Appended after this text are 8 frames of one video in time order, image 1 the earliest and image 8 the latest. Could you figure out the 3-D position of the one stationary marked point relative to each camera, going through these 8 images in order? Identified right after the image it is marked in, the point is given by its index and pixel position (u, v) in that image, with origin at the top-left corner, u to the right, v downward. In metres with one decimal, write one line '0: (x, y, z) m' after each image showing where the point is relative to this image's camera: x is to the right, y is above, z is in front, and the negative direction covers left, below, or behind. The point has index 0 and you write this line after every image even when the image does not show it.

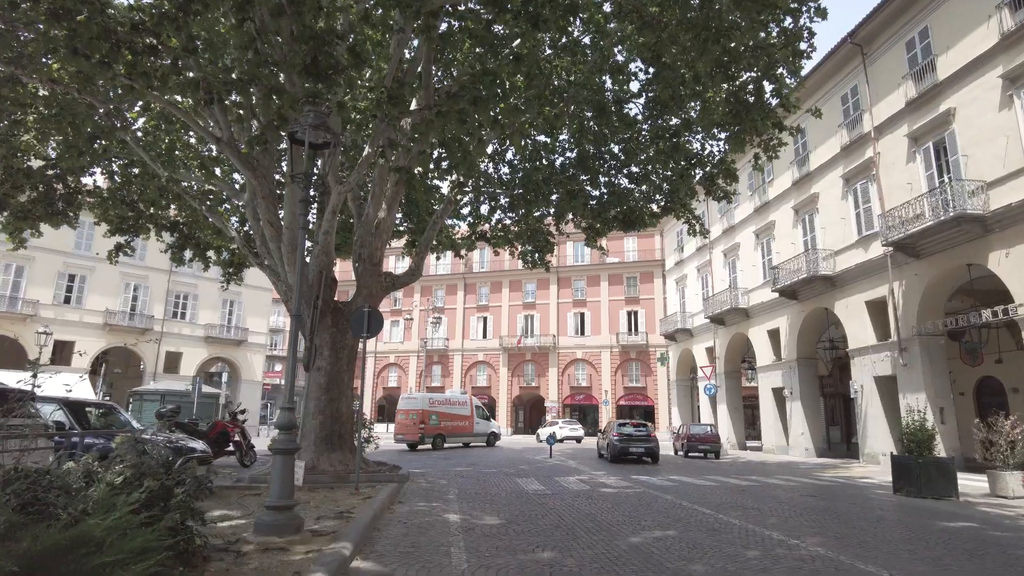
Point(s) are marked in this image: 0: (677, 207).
0: (+4.0, +1.9, +16.4) m
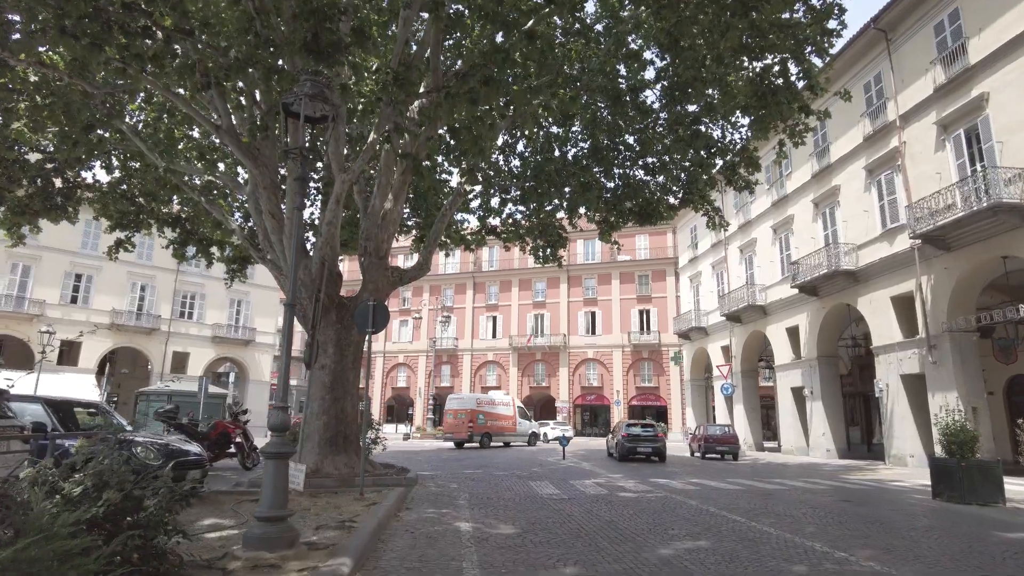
0: (+4.3, +2.0, +15.7) m
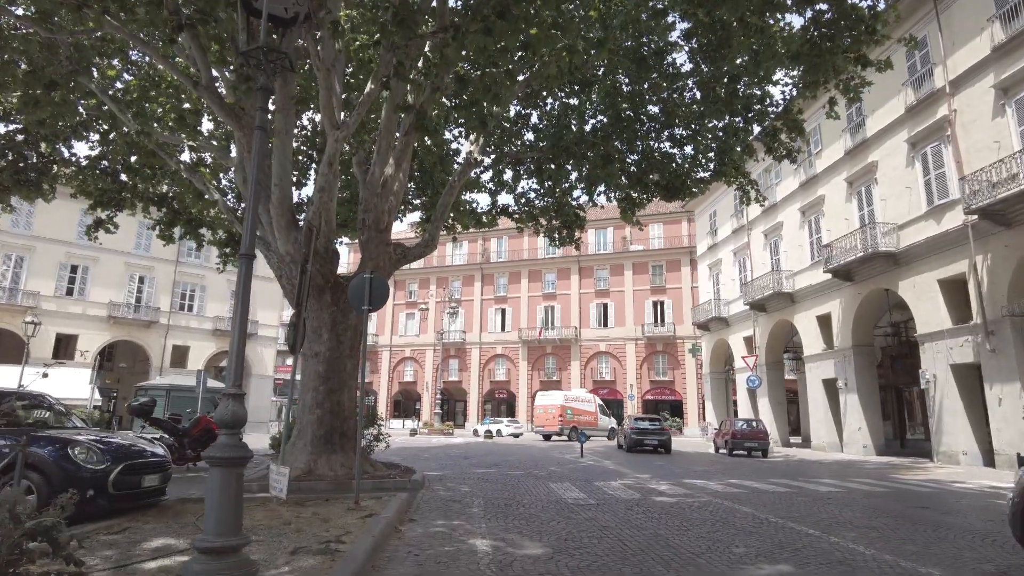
0: (+4.6, +2.4, +14.4) m
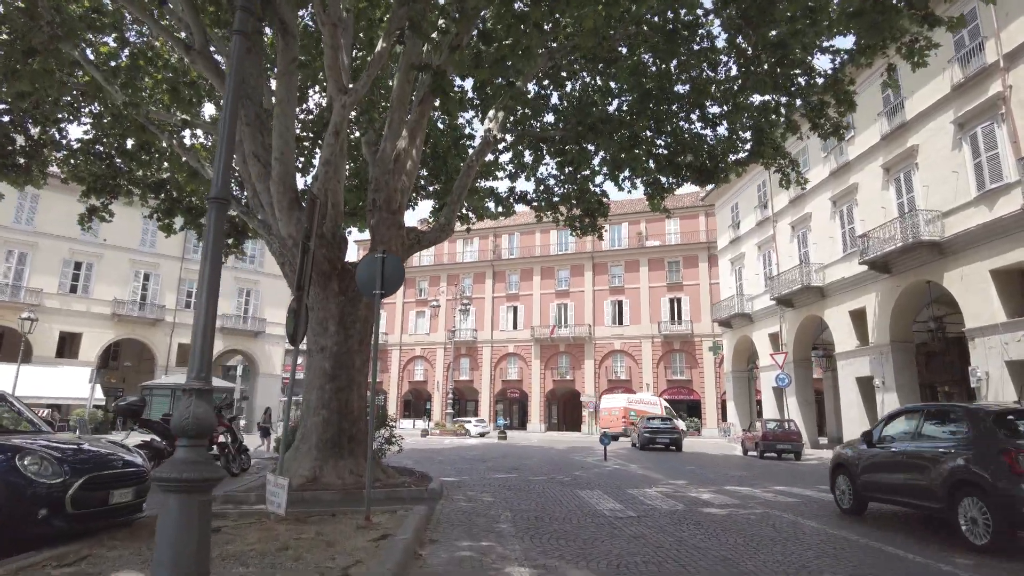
0: (+5.0, +2.6, +13.3) m
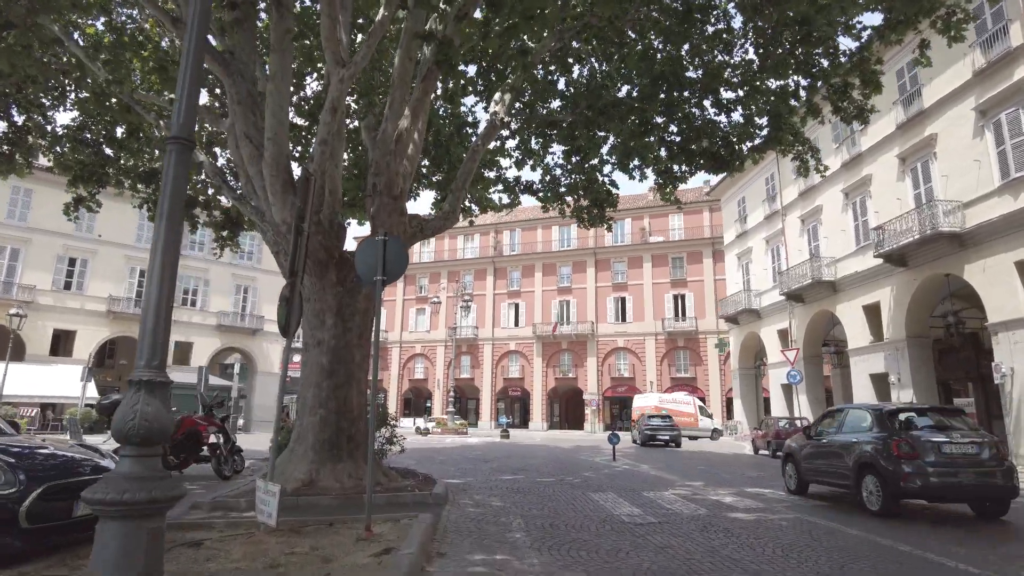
0: (+5.1, +2.8, +12.8) m
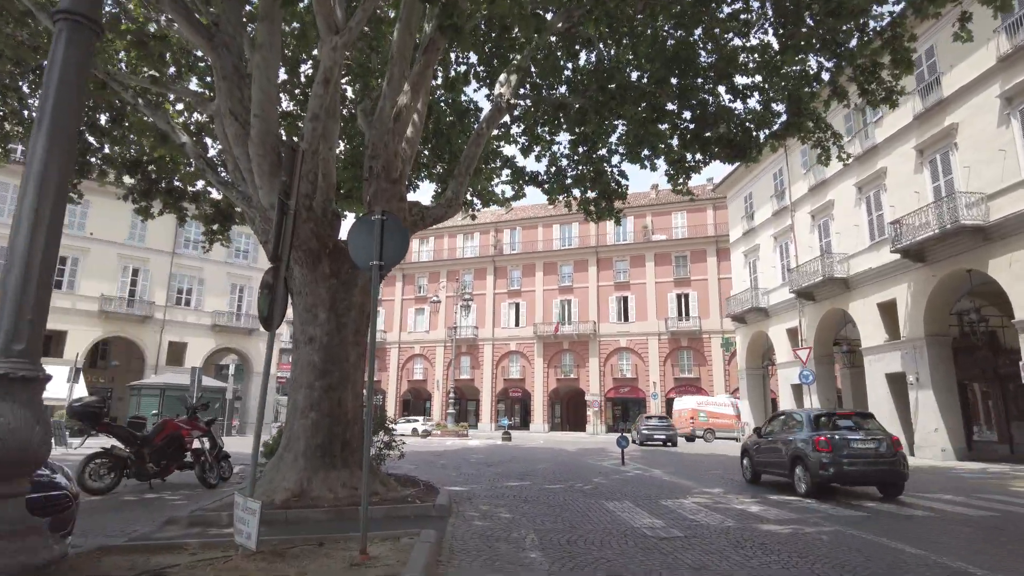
0: (+5.2, +2.9, +12.1) m
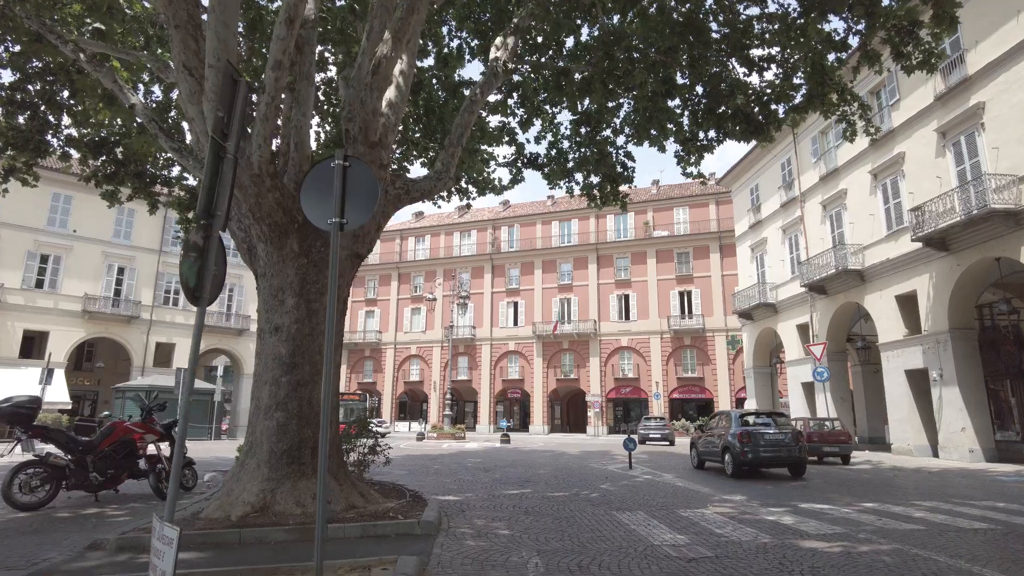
0: (+5.1, +3.1, +11.1) m
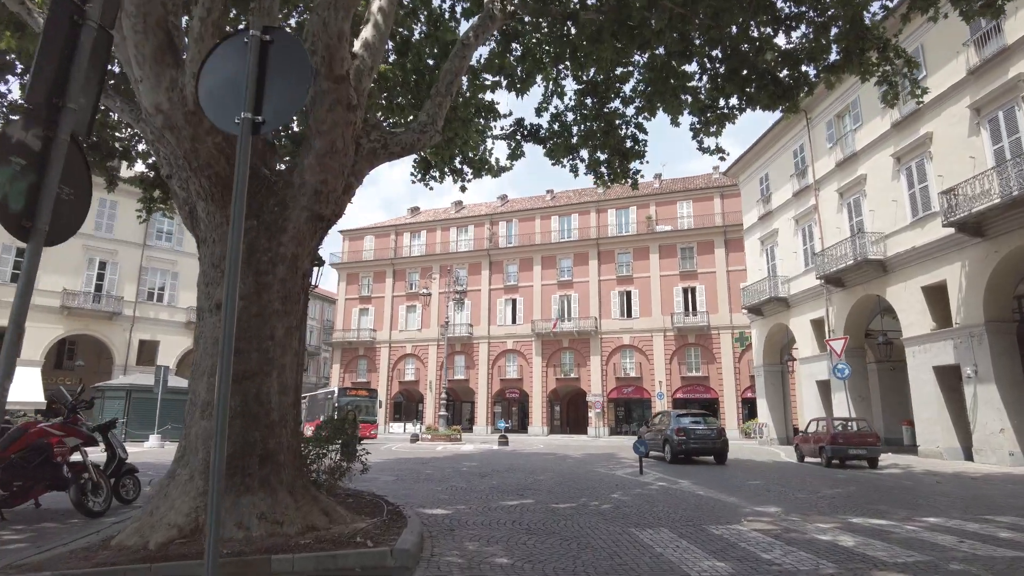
0: (+5.1, +3.3, +9.8) m
